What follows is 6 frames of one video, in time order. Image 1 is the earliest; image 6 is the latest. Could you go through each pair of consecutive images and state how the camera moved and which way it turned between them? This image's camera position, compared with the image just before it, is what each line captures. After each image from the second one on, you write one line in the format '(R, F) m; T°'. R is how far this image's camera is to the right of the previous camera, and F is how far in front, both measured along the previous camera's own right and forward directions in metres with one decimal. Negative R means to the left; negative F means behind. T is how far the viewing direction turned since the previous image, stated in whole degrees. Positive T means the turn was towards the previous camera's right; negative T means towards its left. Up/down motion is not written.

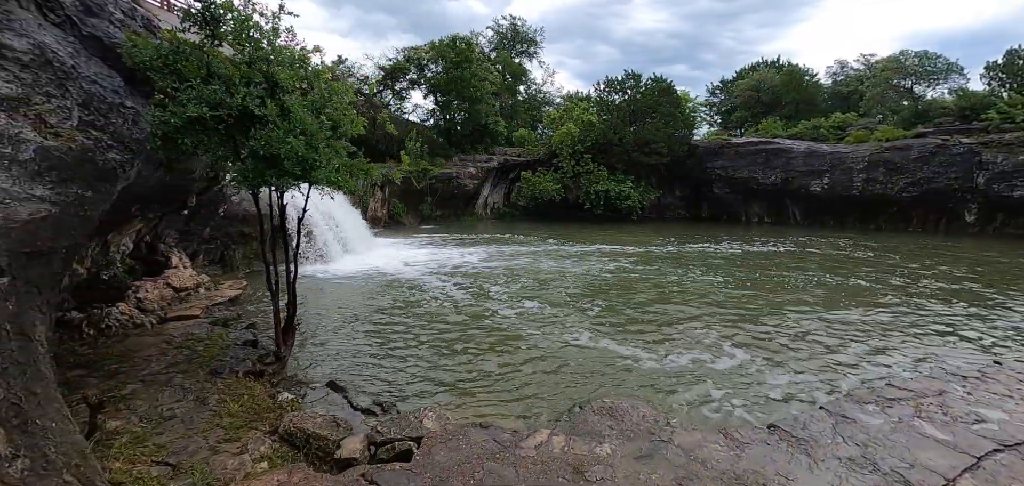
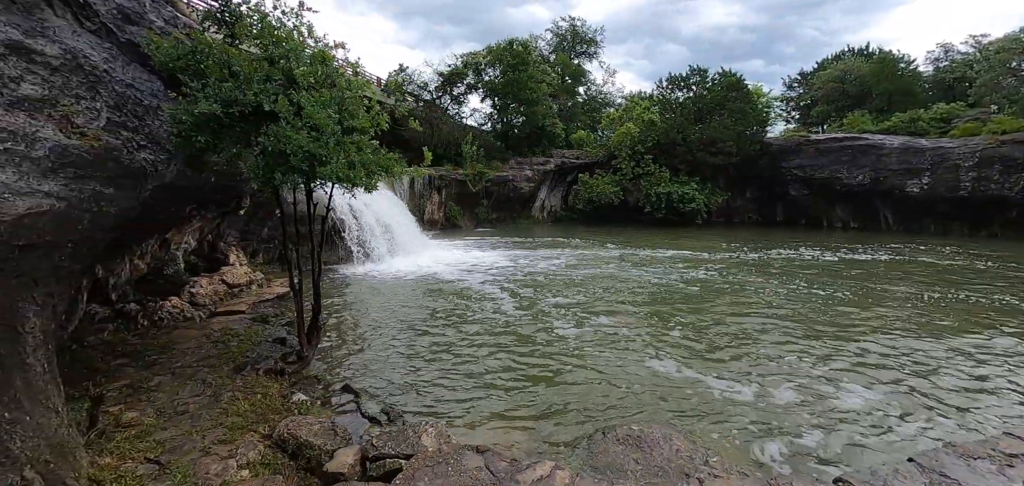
(+0.4, +0.4) m; -8°
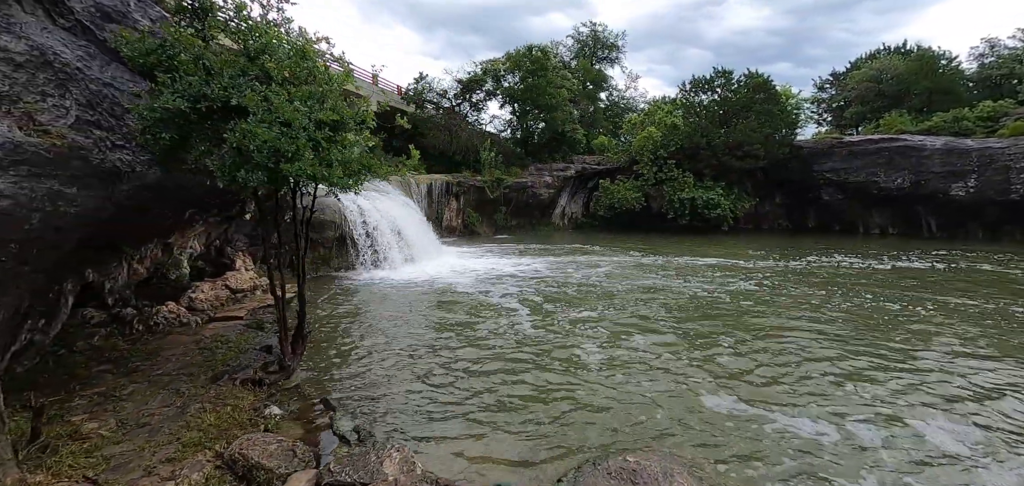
(+0.3, +0.3) m; -3°
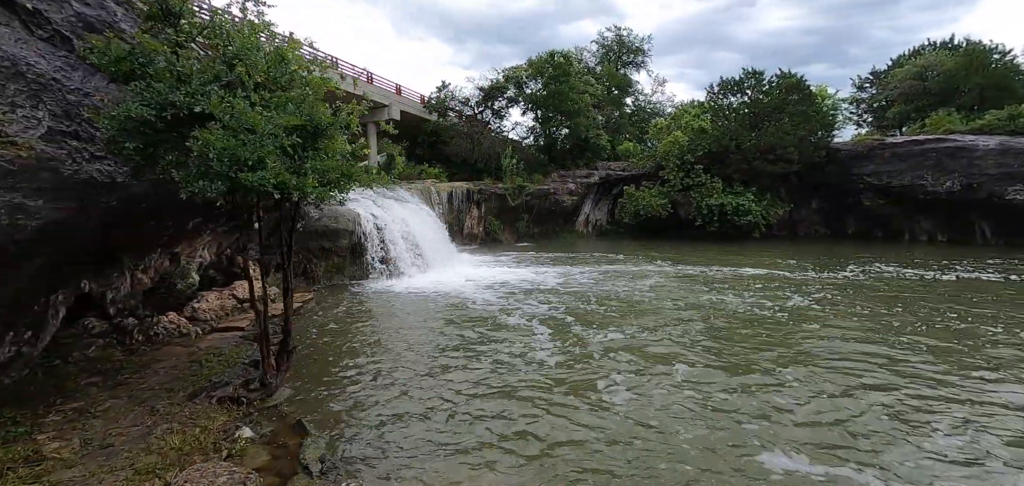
(+0.4, +0.3) m; -4°
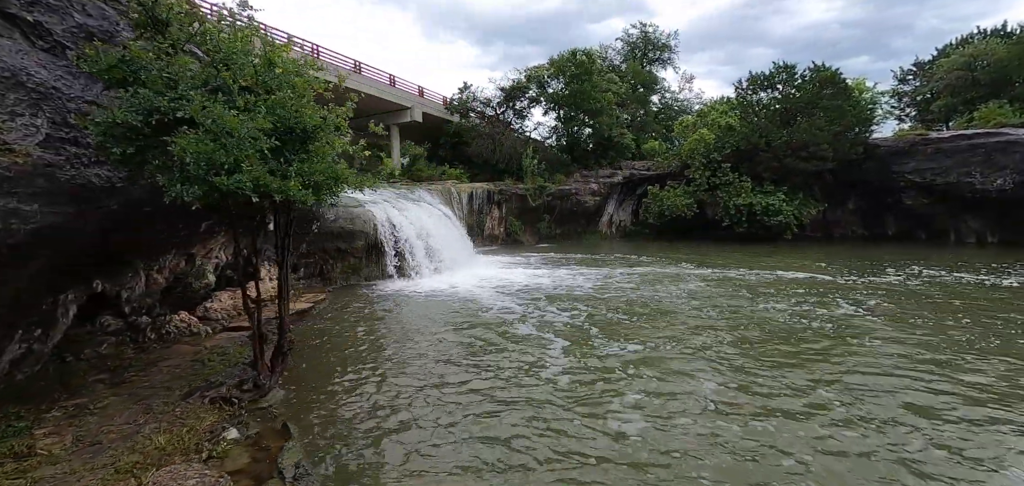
(+0.4, +0.1) m; -4°
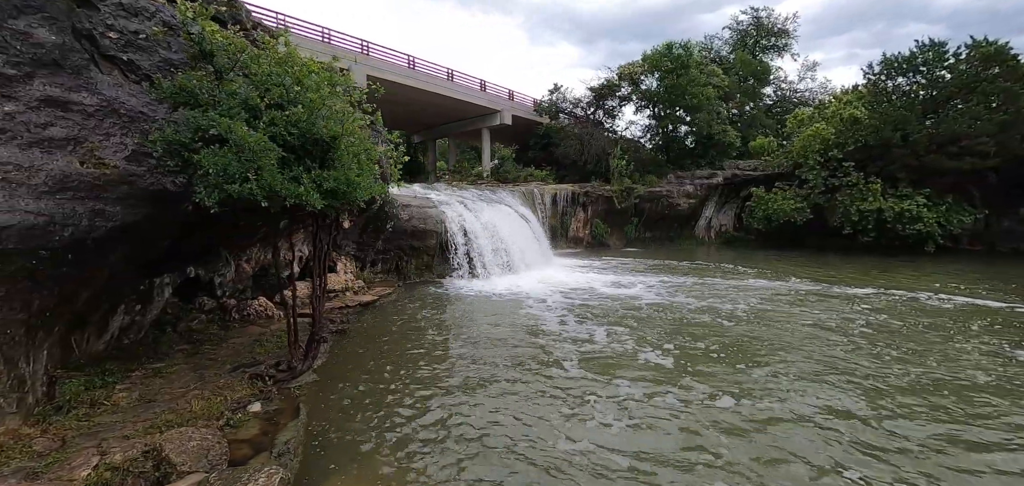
(+1.0, +0.1) m; -13°
